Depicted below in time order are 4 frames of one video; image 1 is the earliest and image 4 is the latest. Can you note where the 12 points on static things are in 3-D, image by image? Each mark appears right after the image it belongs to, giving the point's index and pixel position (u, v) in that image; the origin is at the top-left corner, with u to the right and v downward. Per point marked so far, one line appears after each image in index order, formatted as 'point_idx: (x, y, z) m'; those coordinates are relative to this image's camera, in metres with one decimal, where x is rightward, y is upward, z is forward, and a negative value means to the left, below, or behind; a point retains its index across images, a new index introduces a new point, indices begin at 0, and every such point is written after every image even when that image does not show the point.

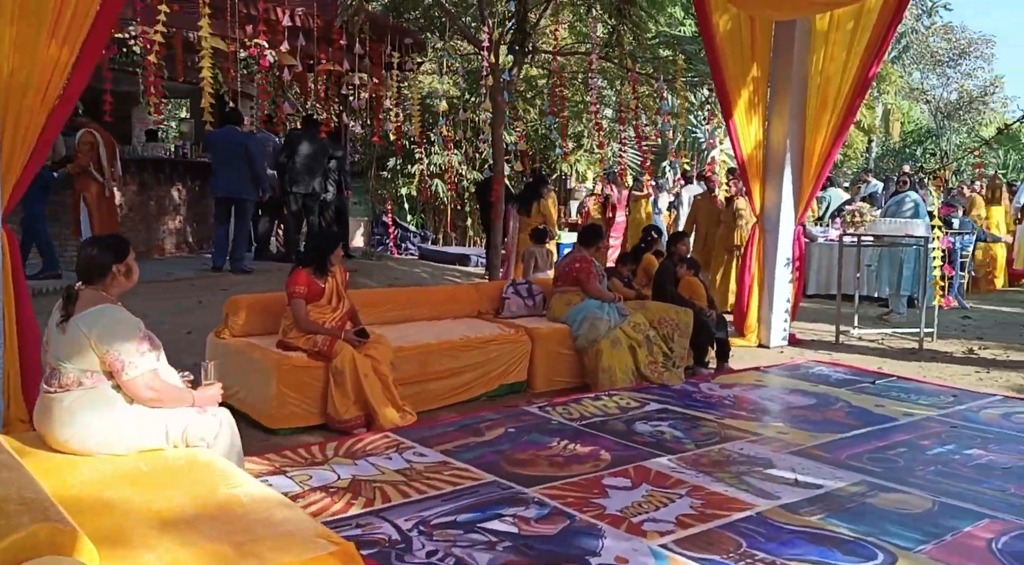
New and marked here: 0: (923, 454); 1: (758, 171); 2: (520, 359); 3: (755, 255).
0: (+1.9, -0.8, +4.3) m
1: (+2.0, +0.9, +7.5) m
2: (+0.1, -0.4, +5.3) m
3: (+2.0, +0.2, +7.6) m
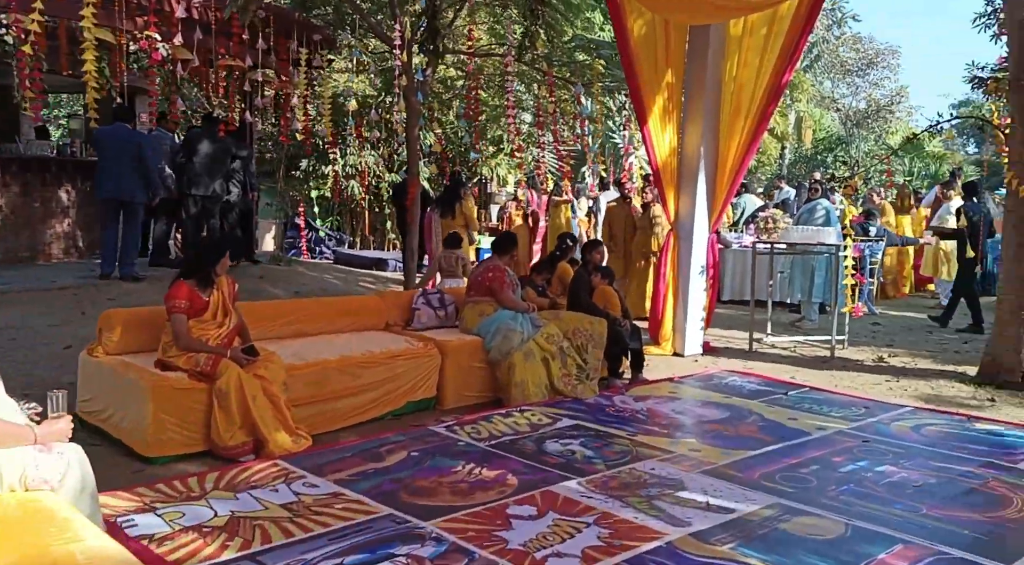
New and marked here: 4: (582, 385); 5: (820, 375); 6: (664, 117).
0: (+1.5, -0.8, +4.2) m
1: (+1.3, +0.8, +7.4) m
2: (-0.4, -0.5, +5.1) m
3: (+1.3, +0.1, +7.5) m
4: (+0.4, -0.6, +5.5) m
5: (+2.3, -0.7, +6.9) m
6: (+1.2, +1.3, +7.3) m
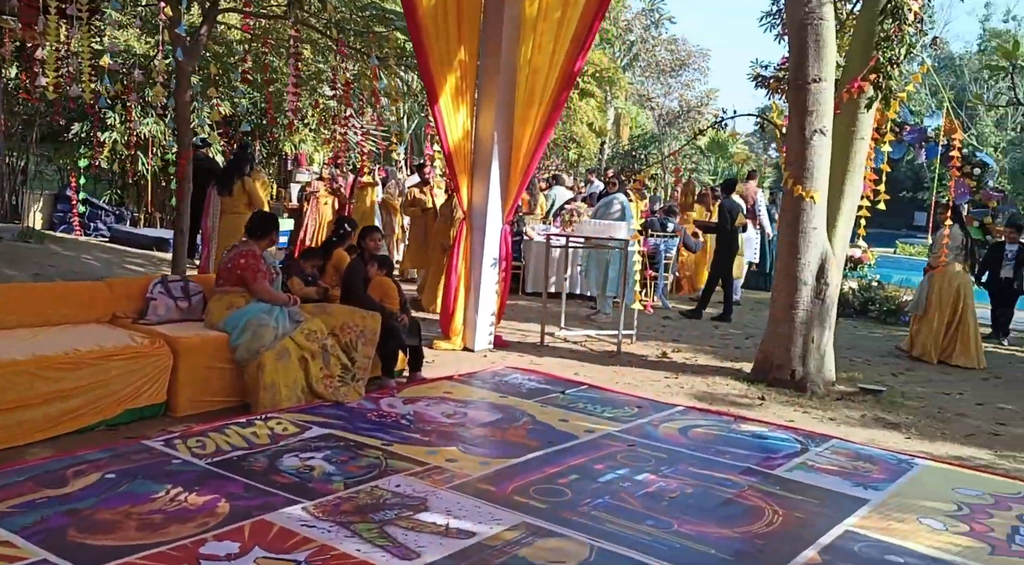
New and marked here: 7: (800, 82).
0: (+0.3, -0.8, +4.0) m
1: (-0.4, +0.9, +7.0) m
2: (-1.7, -0.4, +4.4) m
3: (-0.4, +0.2, +7.1) m
4: (-0.9, -0.6, +5.0) m
5: (+0.7, -0.6, +6.8) m
6: (-0.4, +1.3, +6.9) m
7: (+1.9, +1.3, +6.2) m
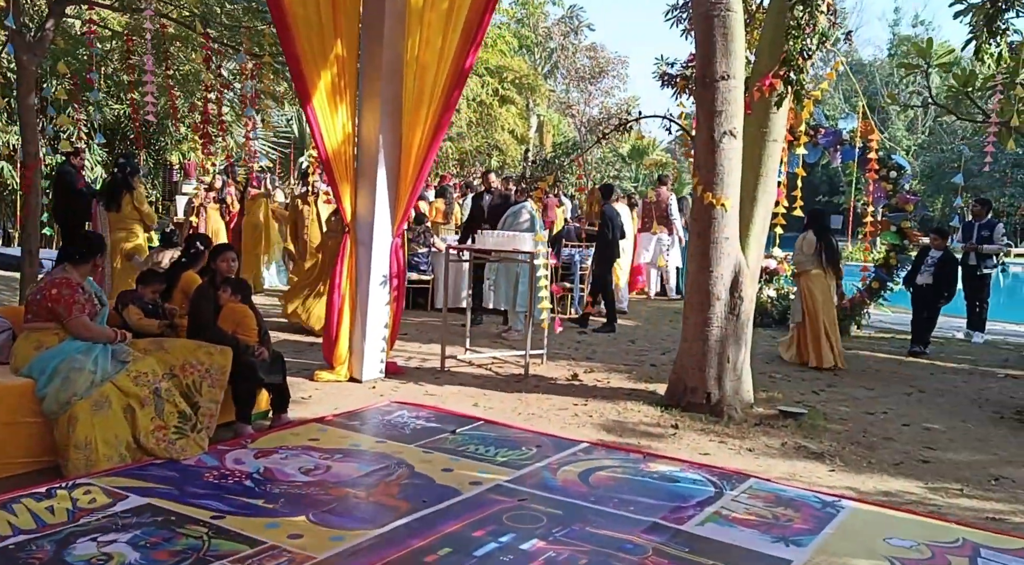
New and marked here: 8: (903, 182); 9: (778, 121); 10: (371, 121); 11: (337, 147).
0: (-0.2, -1.0, +3.3) m
1: (-1.1, +0.7, +6.3) m
2: (-2.2, -0.6, +3.6) m
3: (-1.2, +0.1, +6.4) m
4: (-1.5, -0.7, +4.3) m
5: (-0.1, -0.8, +6.1) m
6: (-1.2, +1.2, +6.2) m
7: (+1.2, +1.2, +5.6) m
8: (+4.0, +1.0, +9.7) m
9: (+1.7, +1.0, +5.9) m
10: (-1.0, +1.1, +6.3) m
11: (-1.2, +0.9, +6.2) m
